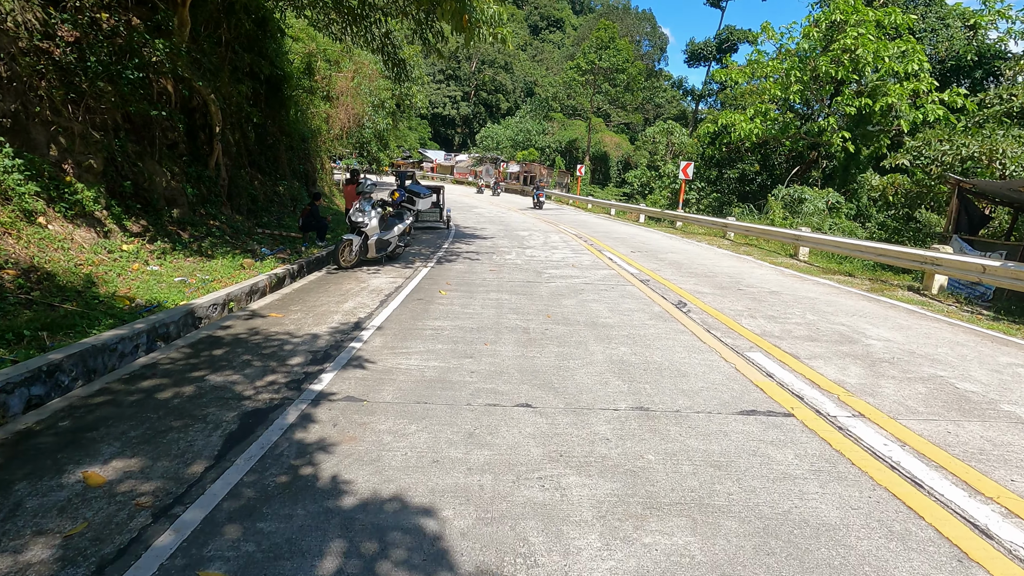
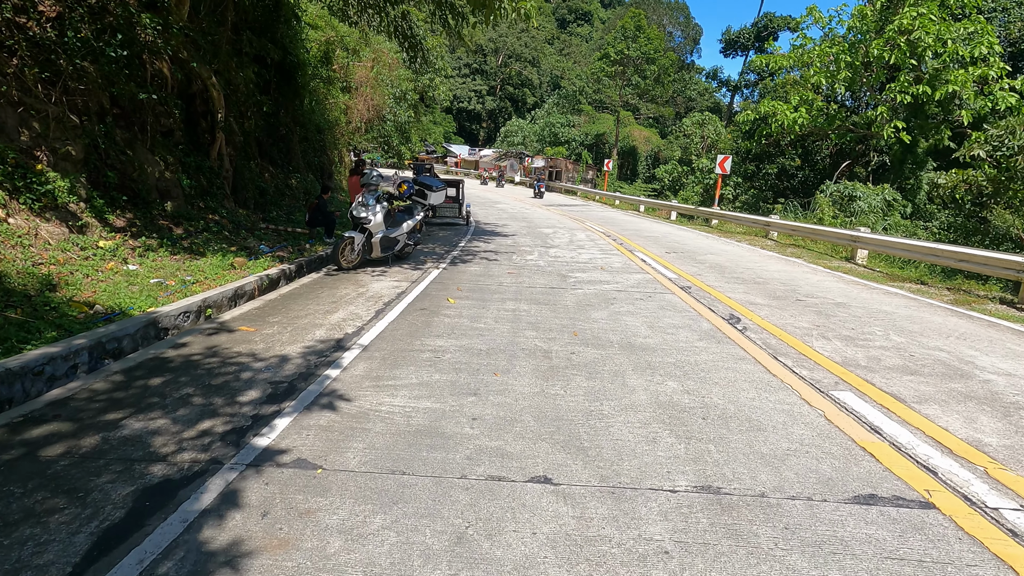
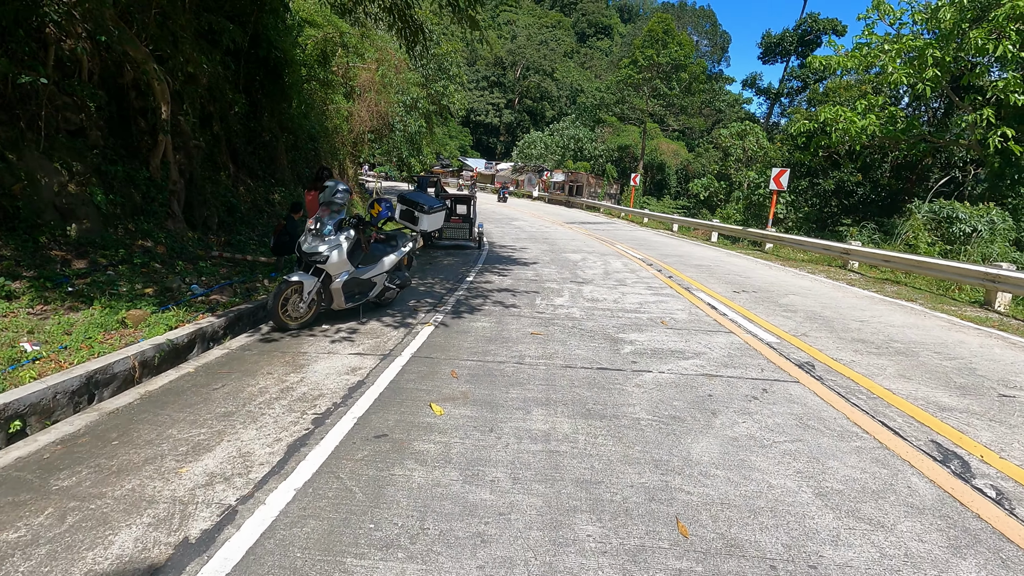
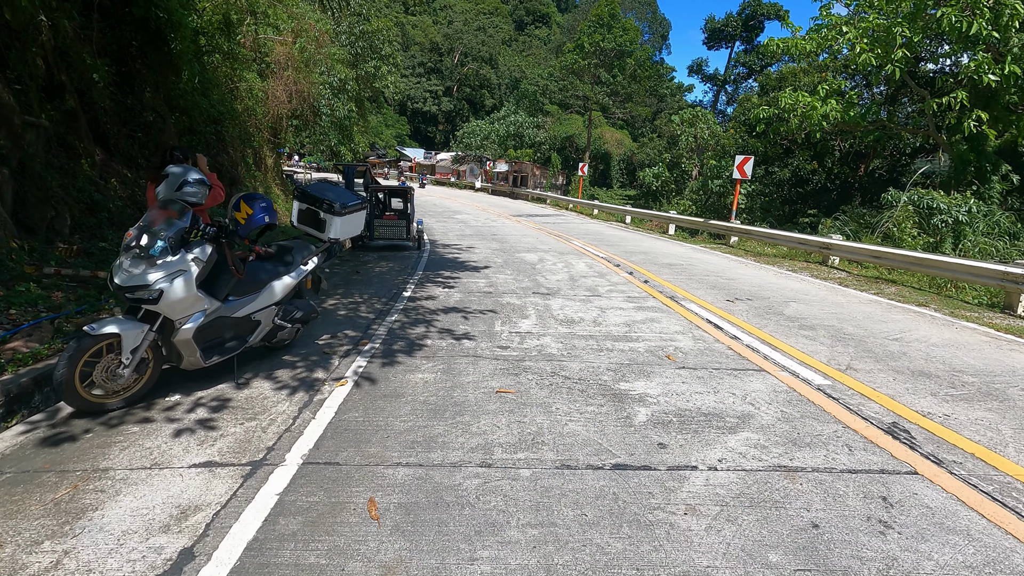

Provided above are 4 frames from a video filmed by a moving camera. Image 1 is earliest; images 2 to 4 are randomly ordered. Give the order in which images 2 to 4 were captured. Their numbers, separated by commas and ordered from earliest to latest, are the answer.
2, 3, 4
